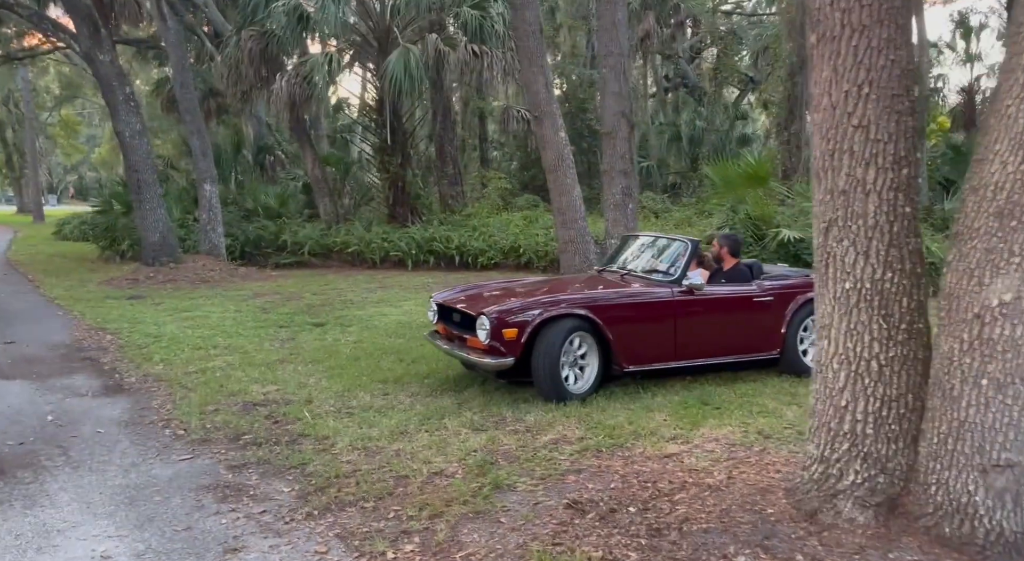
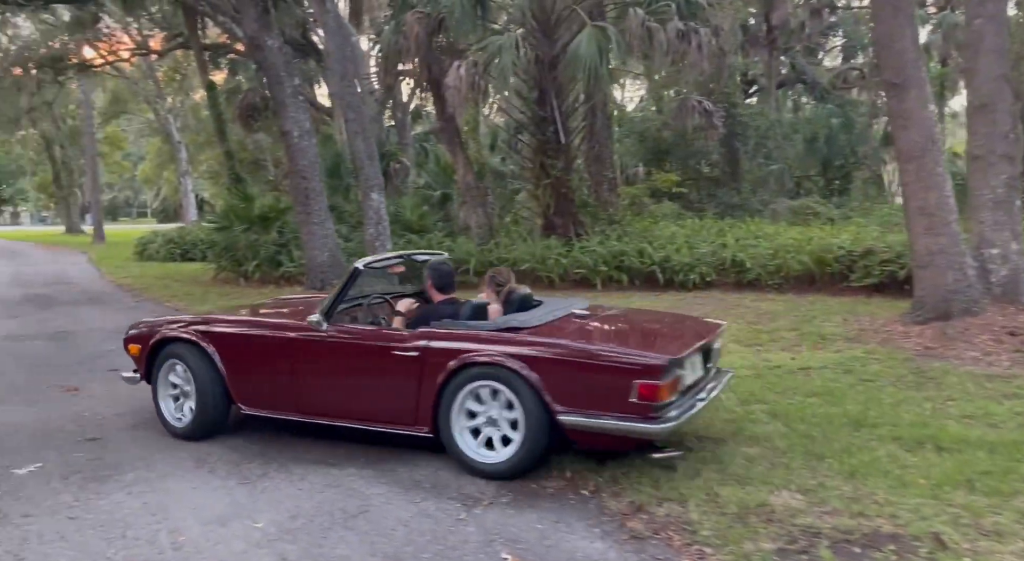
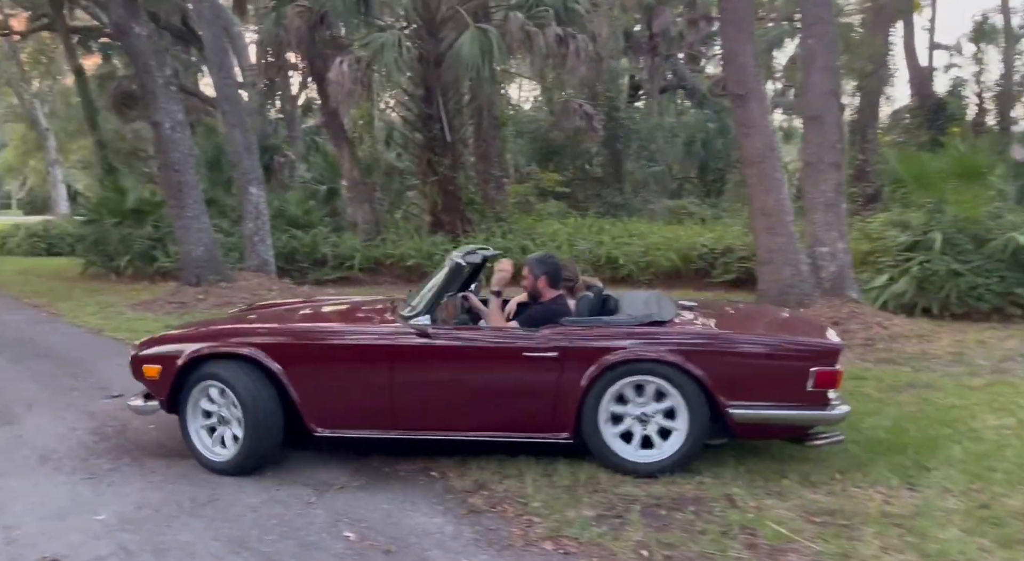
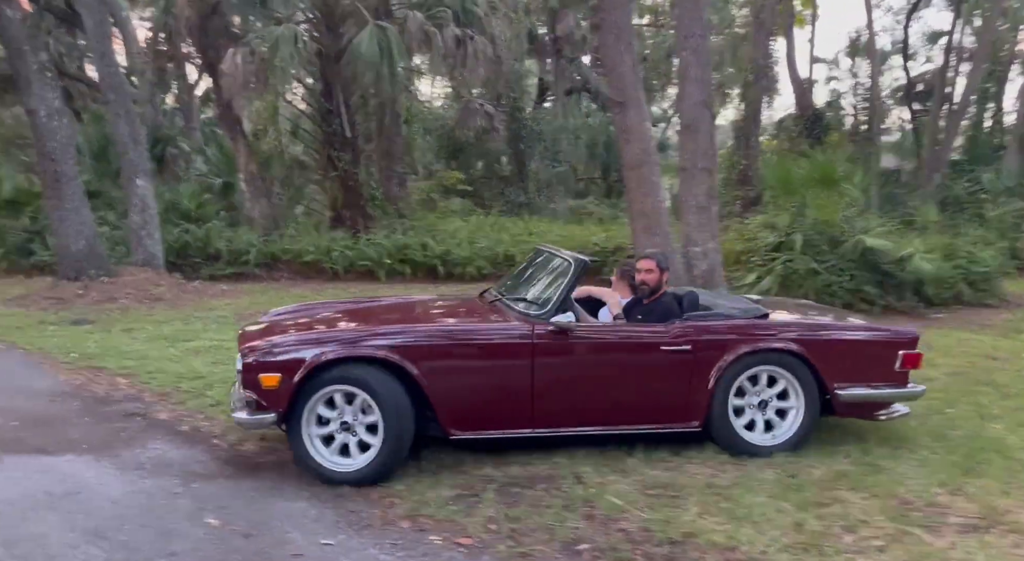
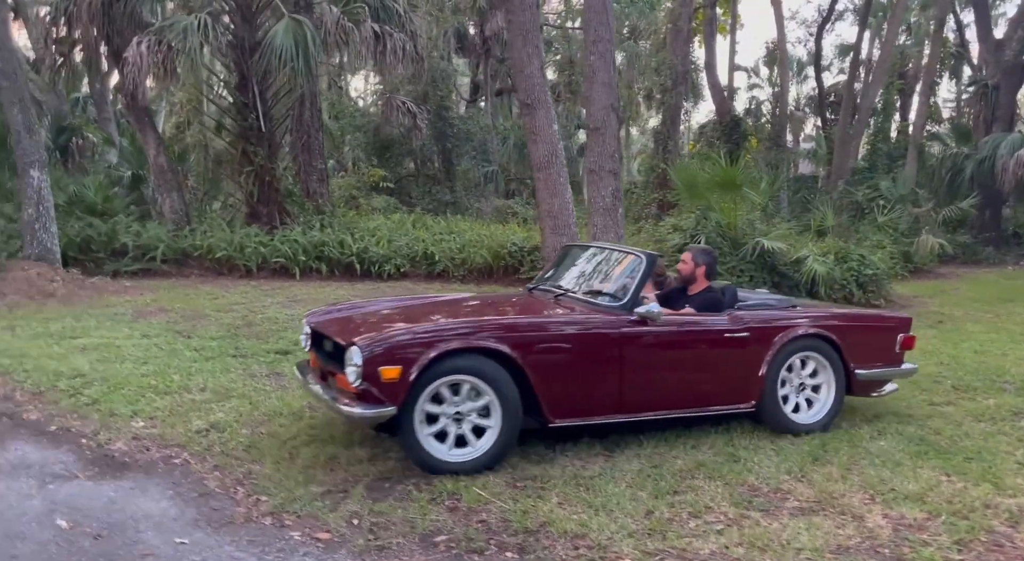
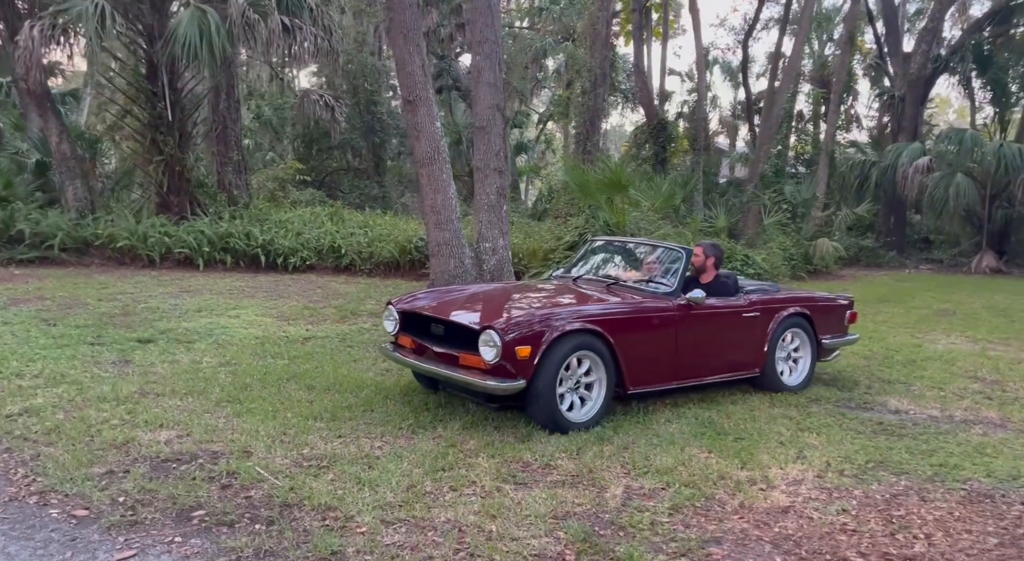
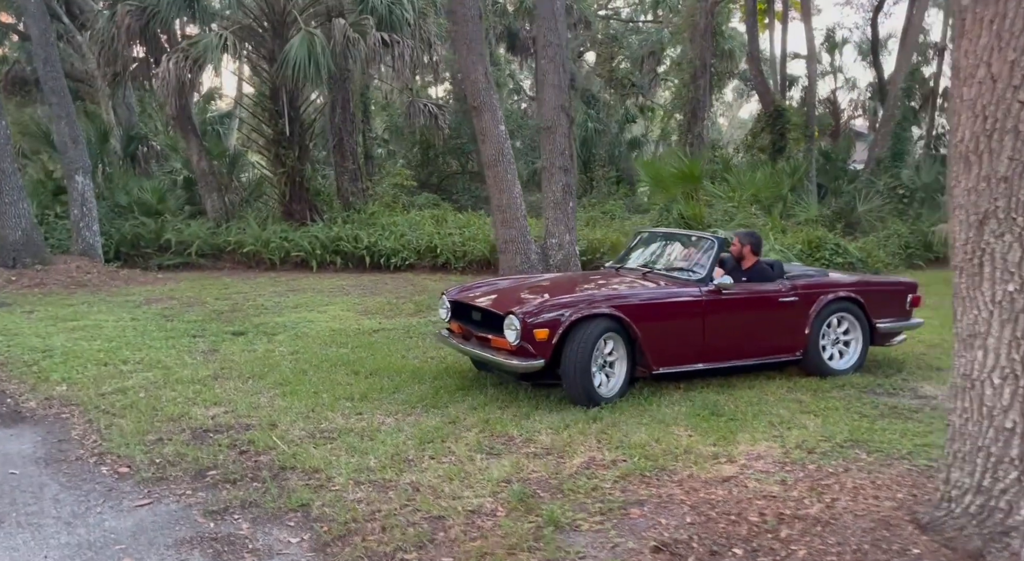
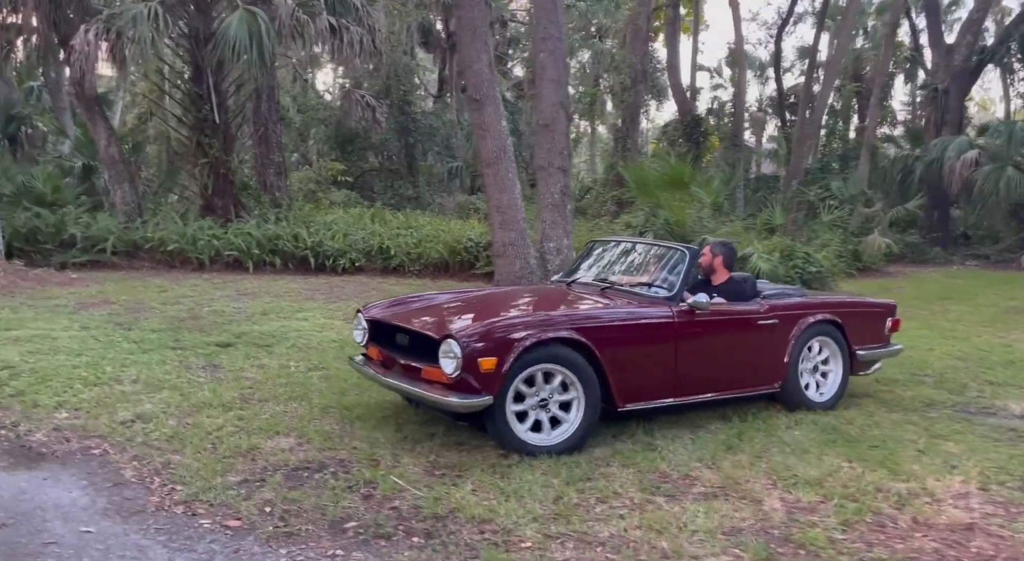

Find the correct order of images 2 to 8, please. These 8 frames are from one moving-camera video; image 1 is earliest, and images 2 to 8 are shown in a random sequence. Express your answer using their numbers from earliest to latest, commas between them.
7, 6, 8, 5, 4, 3, 2
